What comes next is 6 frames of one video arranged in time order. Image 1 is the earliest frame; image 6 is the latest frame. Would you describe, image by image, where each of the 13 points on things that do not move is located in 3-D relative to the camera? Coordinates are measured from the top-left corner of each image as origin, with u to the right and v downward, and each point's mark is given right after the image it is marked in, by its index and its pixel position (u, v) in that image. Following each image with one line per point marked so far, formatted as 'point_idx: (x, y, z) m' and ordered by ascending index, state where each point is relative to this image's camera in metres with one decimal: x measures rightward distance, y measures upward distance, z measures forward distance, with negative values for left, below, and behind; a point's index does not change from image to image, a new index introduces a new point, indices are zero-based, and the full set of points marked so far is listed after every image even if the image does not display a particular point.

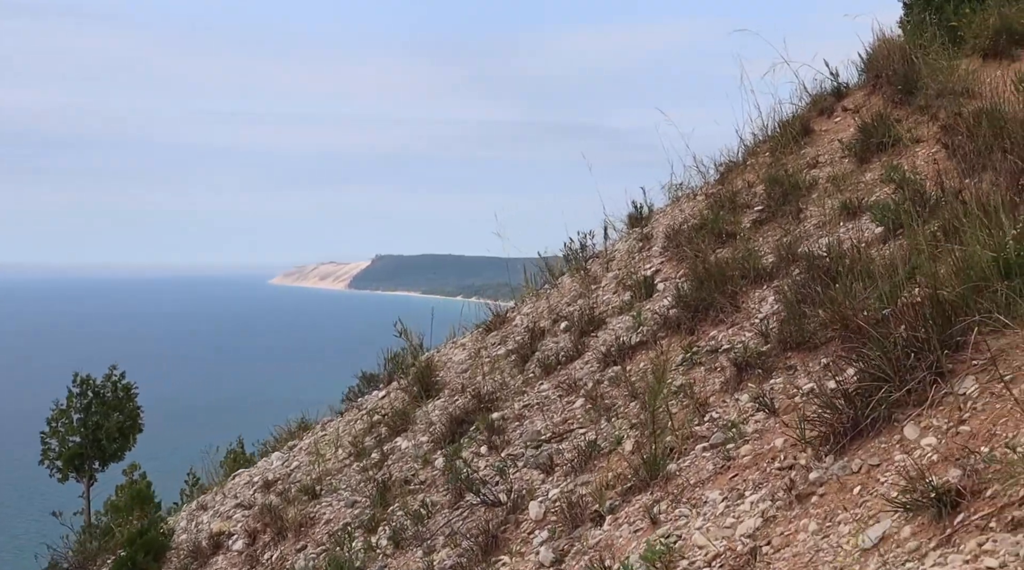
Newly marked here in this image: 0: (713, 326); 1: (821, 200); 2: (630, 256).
0: (+1.7, -0.3, +7.8) m
1: (+3.0, +0.8, +9.4) m
2: (+1.4, +0.3, +11.1) m
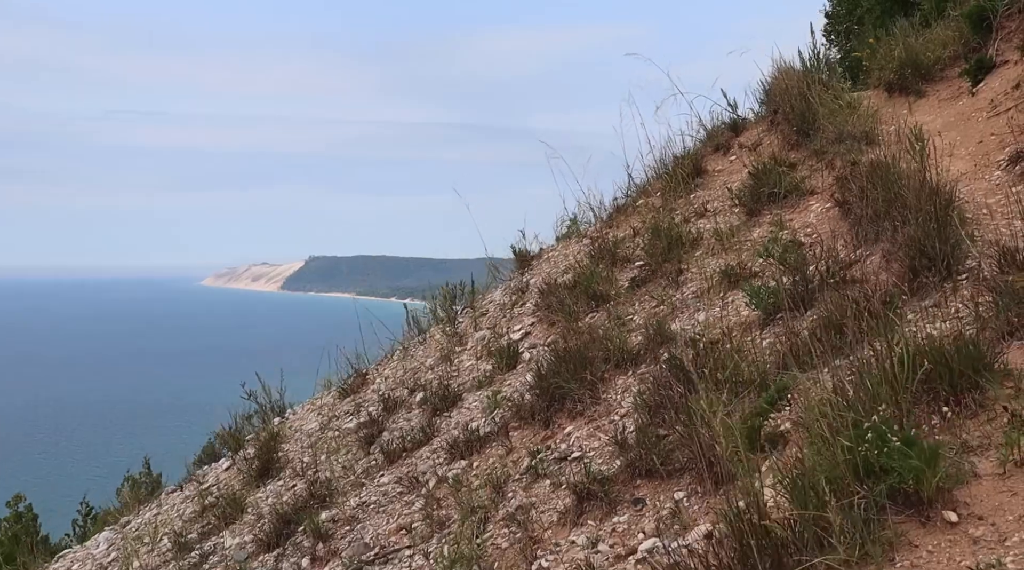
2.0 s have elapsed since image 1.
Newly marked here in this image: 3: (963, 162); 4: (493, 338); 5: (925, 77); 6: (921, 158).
0: (+0.4, -1.0, +6.7) m
1: (+1.7, +0.2, +8.3) m
2: (-0.1, -0.3, +9.9) m
3: (+3.8, +1.0, +8.0) m
4: (-0.2, -0.5, +9.2) m
5: (+4.7, +2.4, +10.8) m
6: (+3.1, +0.9, +7.1) m
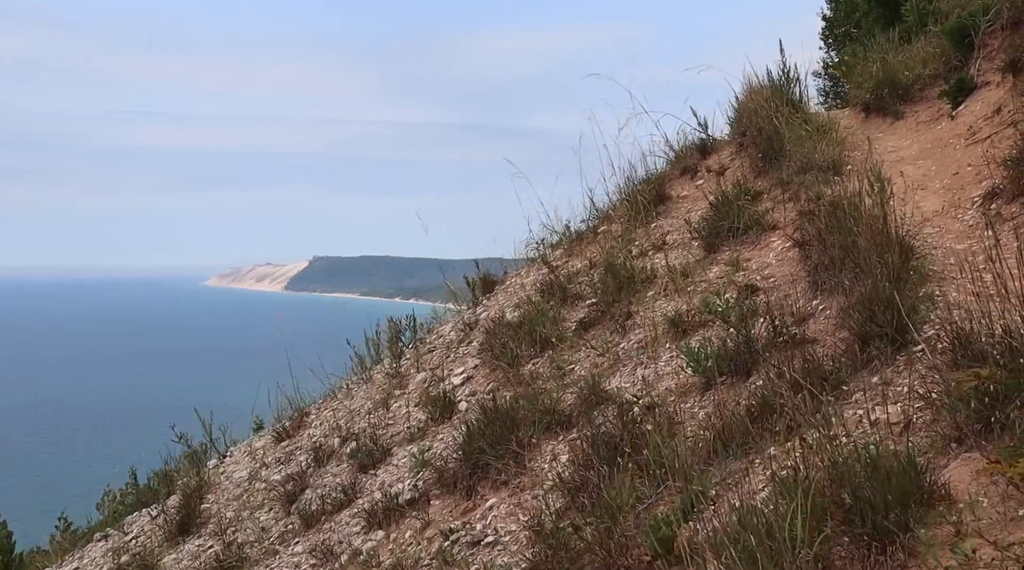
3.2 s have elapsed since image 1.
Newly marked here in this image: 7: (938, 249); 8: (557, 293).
0: (-0.1, -1.3, +6.0) m
1: (+1.1, -0.1, +7.7) m
2: (-0.6, -0.6, +9.3) m
3: (+3.3, +0.7, +7.3) m
4: (-0.7, -0.9, +8.5) m
5: (+4.2, +2.0, +10.2) m
6: (+2.5, +0.6, +6.4) m
7: (+2.7, +0.2, +6.1) m
8: (+0.4, -0.1, +9.0) m
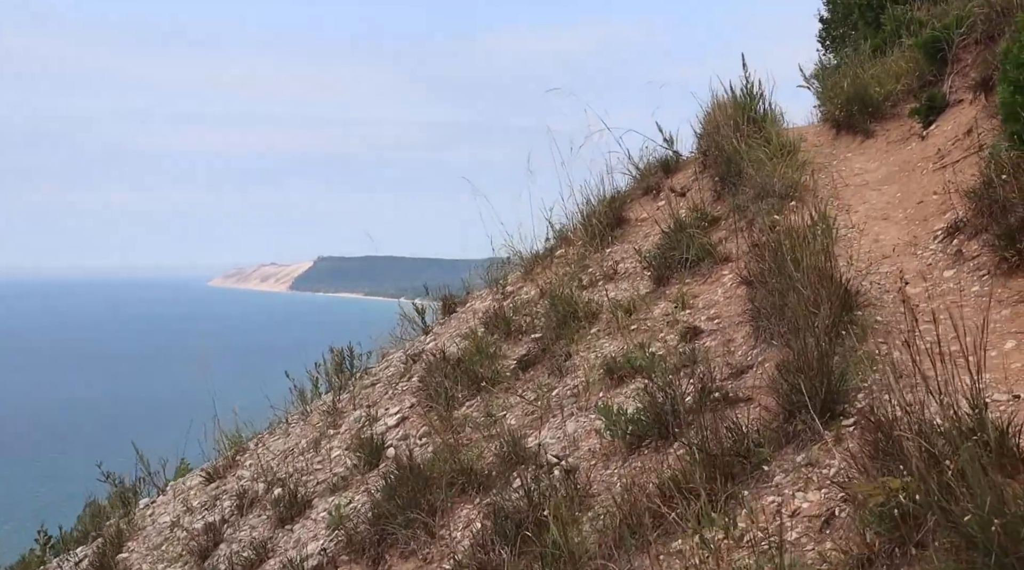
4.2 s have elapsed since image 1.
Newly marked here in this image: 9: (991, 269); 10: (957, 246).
0: (-0.6, -1.6, +5.5) m
1: (+0.6, -0.4, +7.1) m
2: (-1.1, -0.9, +8.7) m
3: (+2.8, +0.4, +6.8) m
4: (-1.2, -1.2, +8.0) m
5: (+3.7, +1.7, +9.6) m
6: (+2.0, +0.3, +5.9) m
7: (+2.2, -0.1, +5.5) m
8: (-0.1, -0.4, +8.4) m
9: (+2.8, +0.1, +5.5) m
10: (+2.9, +0.3, +6.1) m
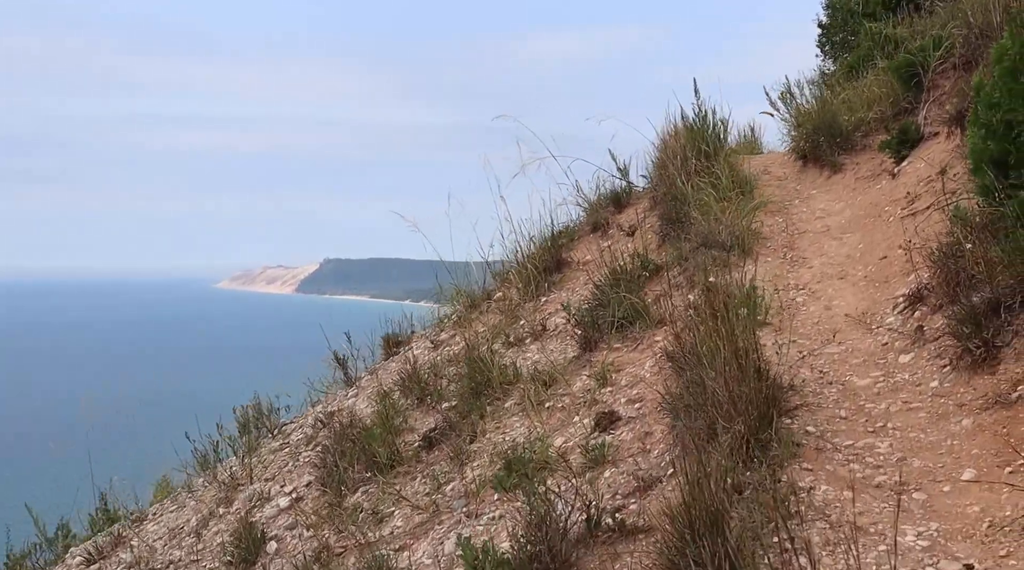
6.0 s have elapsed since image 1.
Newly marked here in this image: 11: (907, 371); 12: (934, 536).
0: (-1.3, -2.0, +4.5) m
1: (0.0, -0.9, +6.2) m
2: (-1.8, -1.4, +7.7) m
3: (+2.1, -0.1, +5.8) m
4: (-1.9, -1.6, +7.0) m
5: (+3.0, +1.3, +8.6) m
6: (+1.3, -0.1, +4.9) m
7: (+1.5, -0.5, +4.6) m
8: (-0.8, -0.8, +7.5) m
9: (+2.1, -0.4, +4.5) m
10: (+2.2, -0.2, +5.1) m
11: (+1.9, -0.4, +4.6) m
12: (+1.5, -0.9, +3.5) m
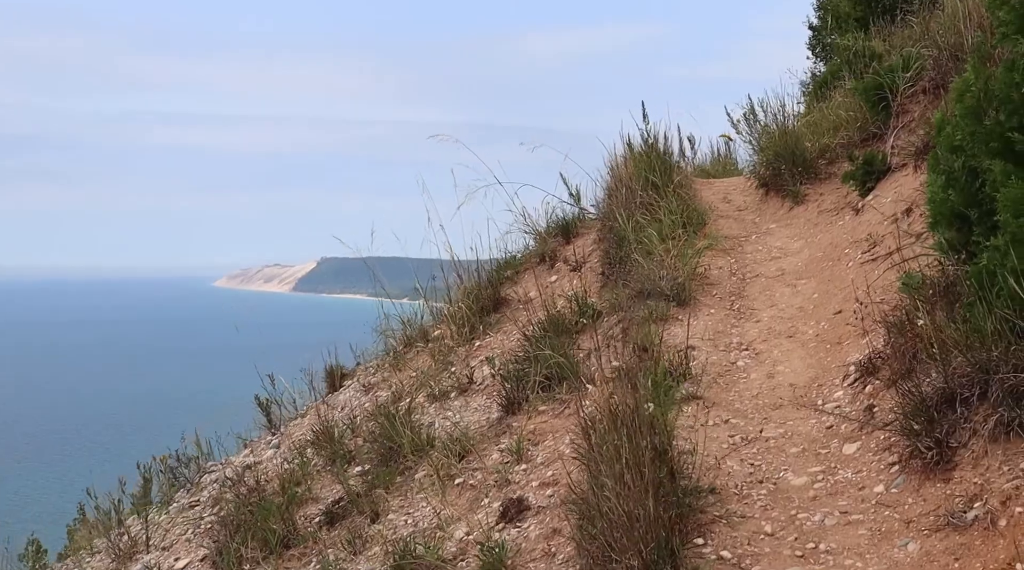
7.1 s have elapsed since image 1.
0: (-1.8, -2.4, +3.8) m
1: (-0.6, -1.2, +5.5) m
2: (-2.4, -1.7, +7.0) m
3: (+1.6, -0.4, +5.1) m
4: (-2.4, -2.0, +6.3) m
5: (+2.5, +0.9, +7.9) m
6: (+0.8, -0.5, +4.2) m
7: (+1.0, -0.8, +3.9) m
8: (-1.3, -1.1, +6.7) m
9: (+1.6, -0.7, +3.8) m
10: (+1.7, -0.5, +4.4) m
11: (+1.4, -0.8, +3.9) m
12: (+1.0, -1.2, +2.8) m
